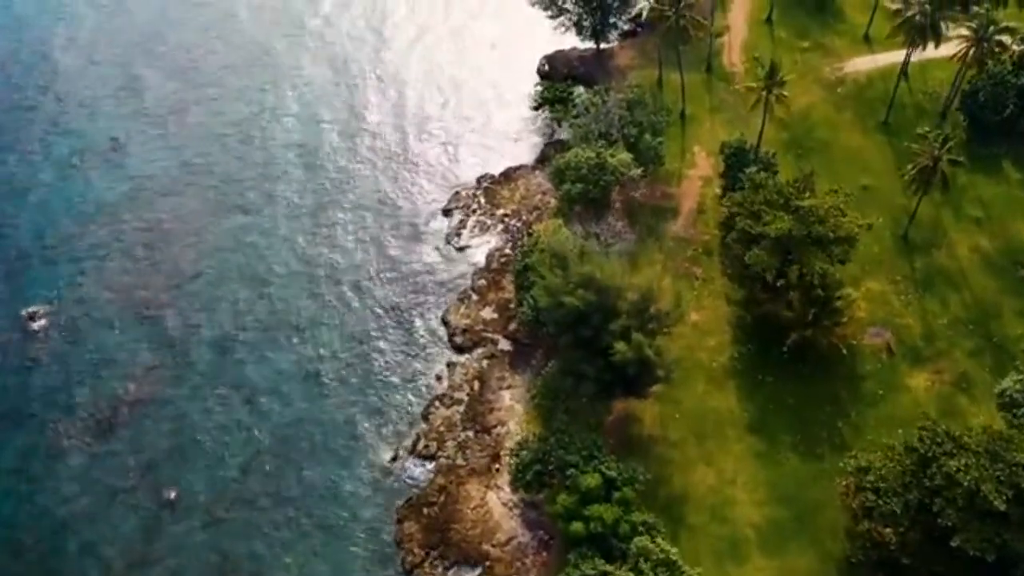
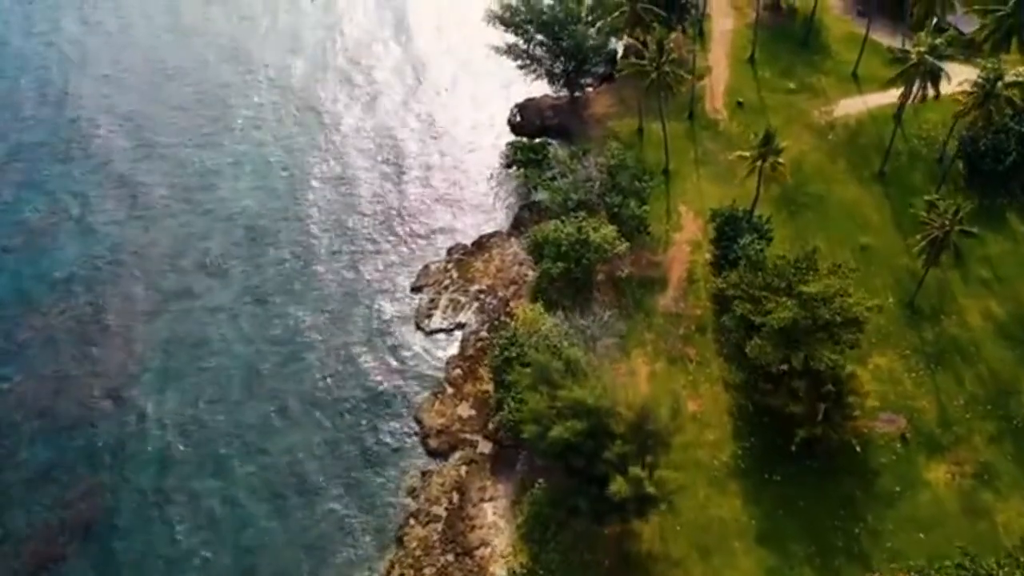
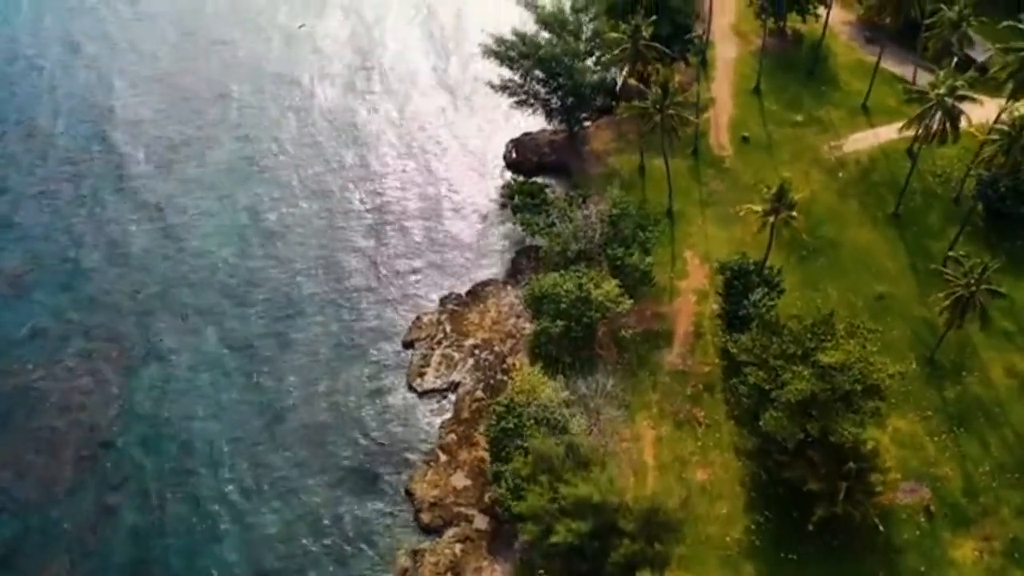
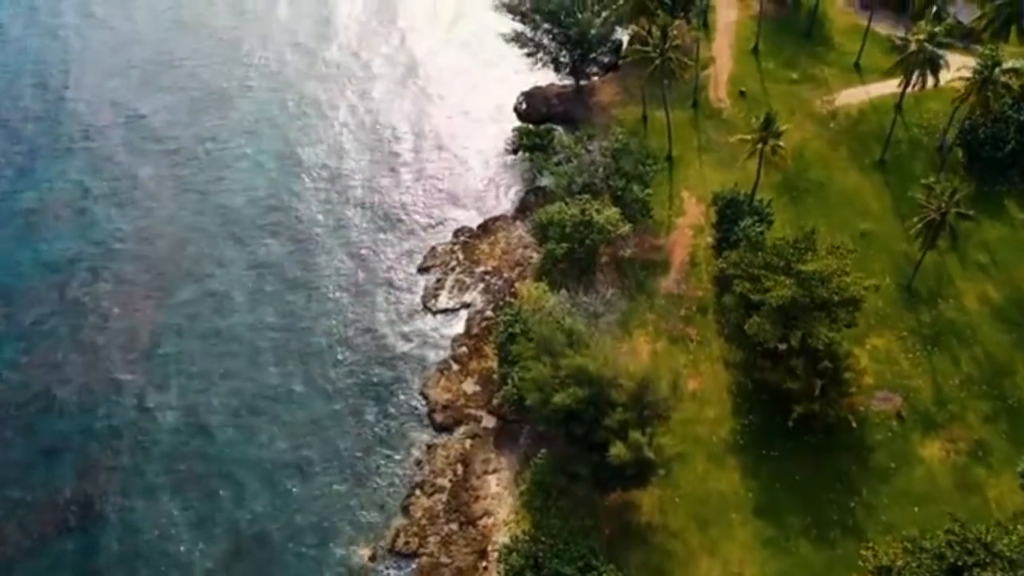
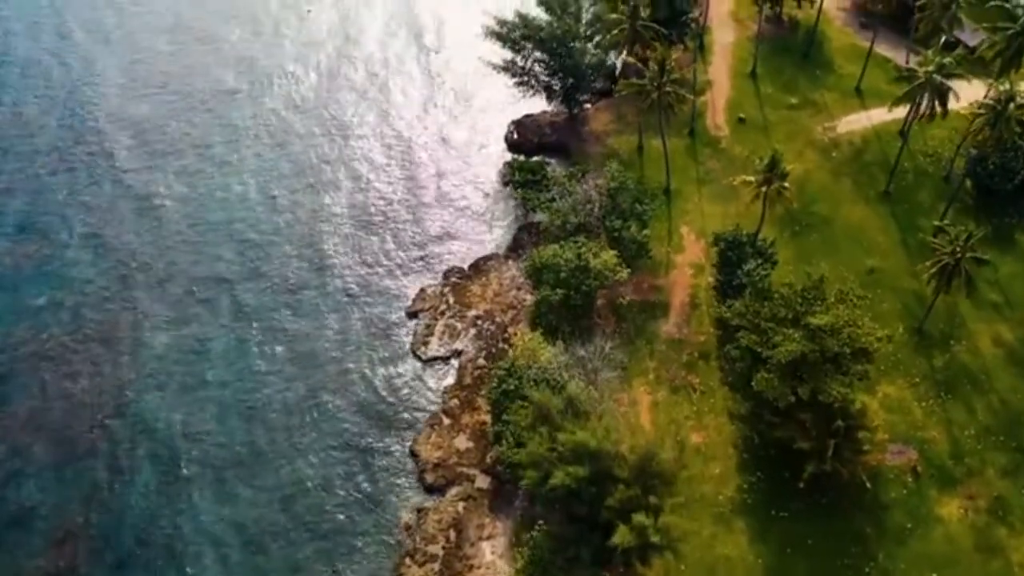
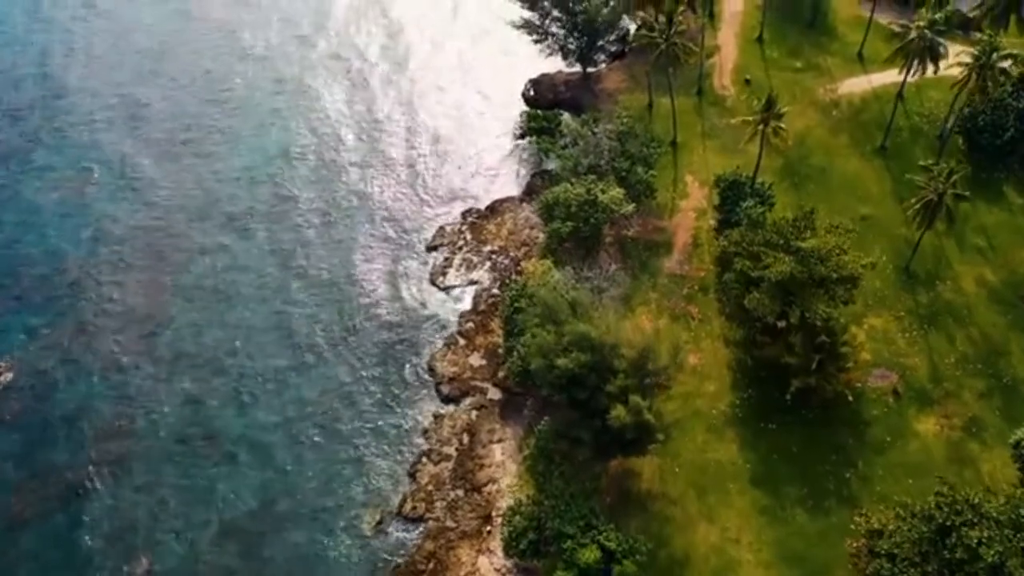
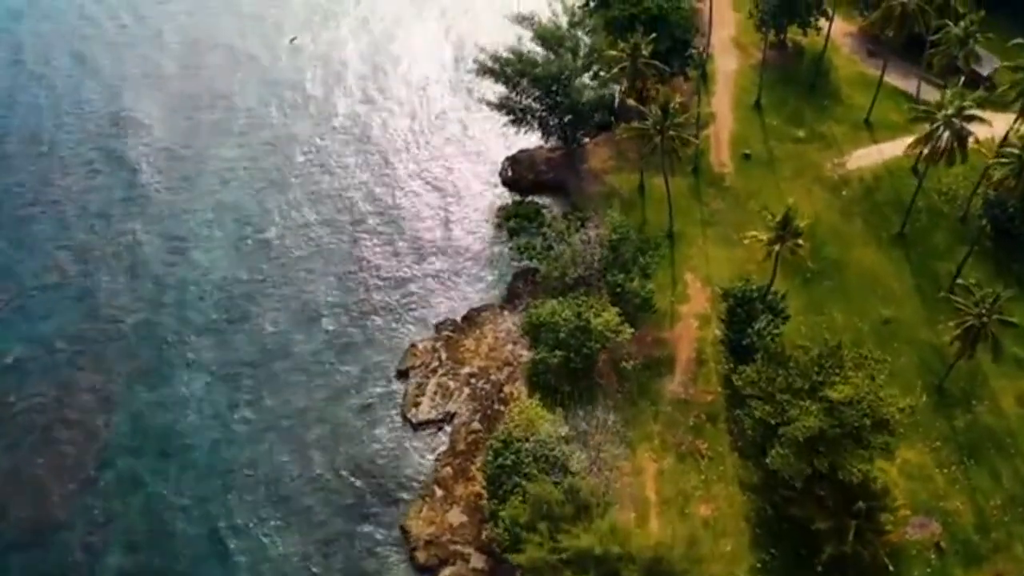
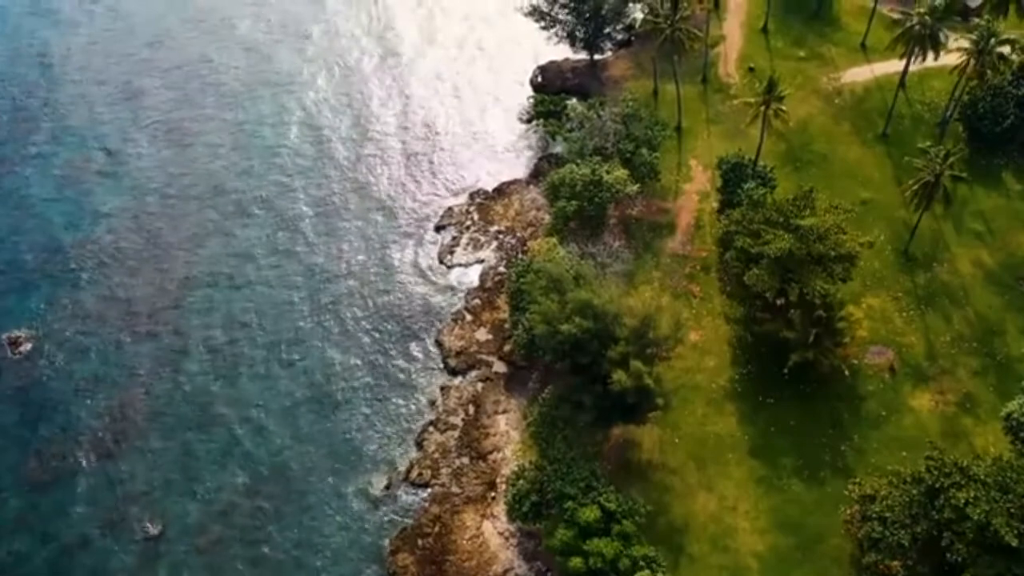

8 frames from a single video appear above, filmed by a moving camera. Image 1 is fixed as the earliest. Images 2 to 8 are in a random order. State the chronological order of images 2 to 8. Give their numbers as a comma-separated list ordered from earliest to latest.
8, 6, 4, 2, 5, 3, 7
